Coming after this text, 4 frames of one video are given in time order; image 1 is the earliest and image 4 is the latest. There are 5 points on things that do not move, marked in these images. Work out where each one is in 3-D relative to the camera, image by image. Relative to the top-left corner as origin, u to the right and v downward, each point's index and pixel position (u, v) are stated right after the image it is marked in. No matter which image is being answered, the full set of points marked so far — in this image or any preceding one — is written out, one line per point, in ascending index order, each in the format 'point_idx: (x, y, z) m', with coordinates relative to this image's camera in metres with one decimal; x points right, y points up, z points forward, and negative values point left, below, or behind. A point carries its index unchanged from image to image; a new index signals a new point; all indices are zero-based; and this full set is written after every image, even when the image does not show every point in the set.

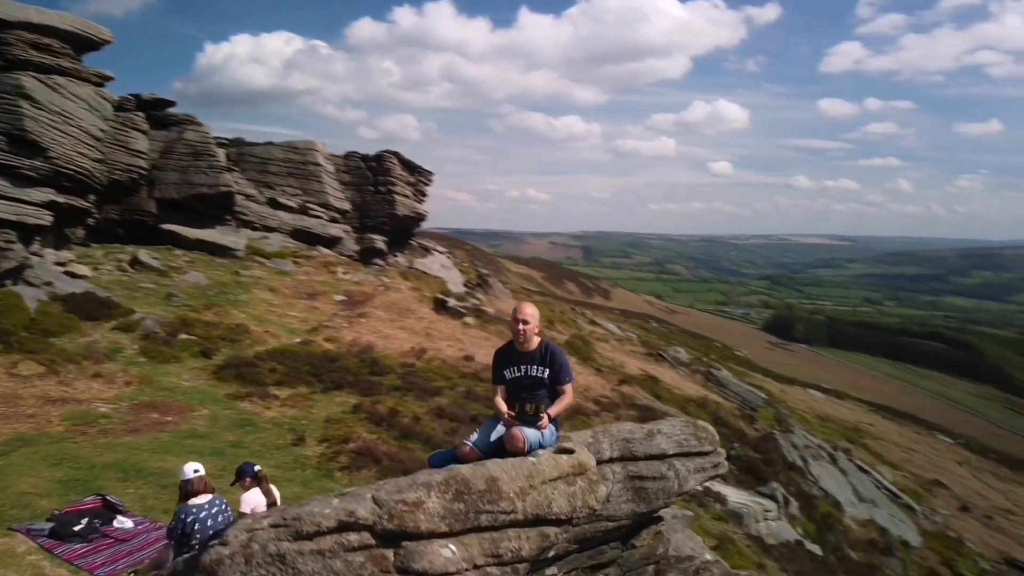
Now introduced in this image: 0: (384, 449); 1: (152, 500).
0: (-1.7, -2.3, +11.1) m
1: (-3.7, -2.2, +8.3) m
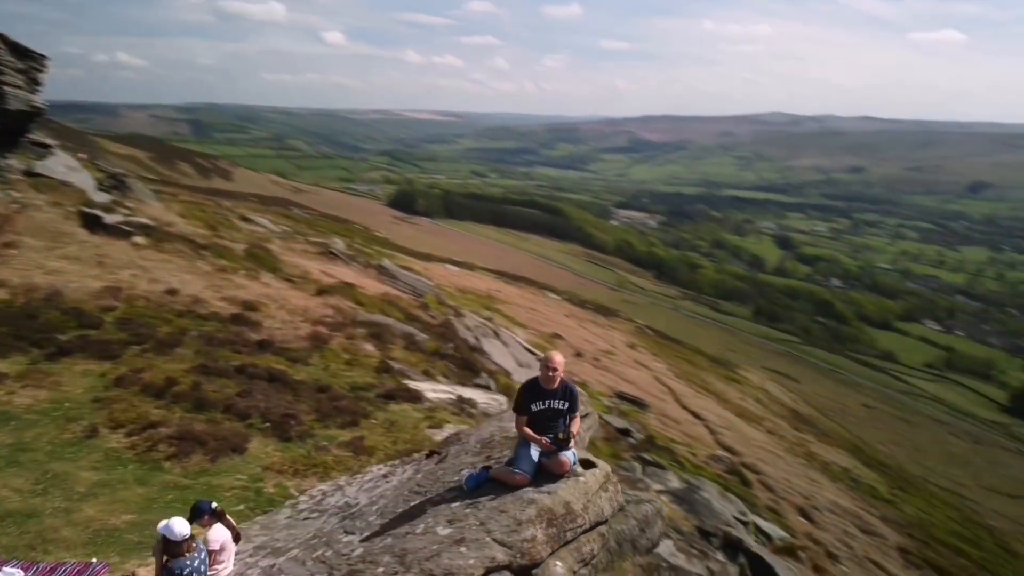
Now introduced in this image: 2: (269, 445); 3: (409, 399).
0: (-4.3, -1.9, +11.0) m
1: (-4.8, -2.4, +7.6) m
2: (-3.3, -2.2, +10.9) m
3: (-1.9, -2.1, +14.6) m
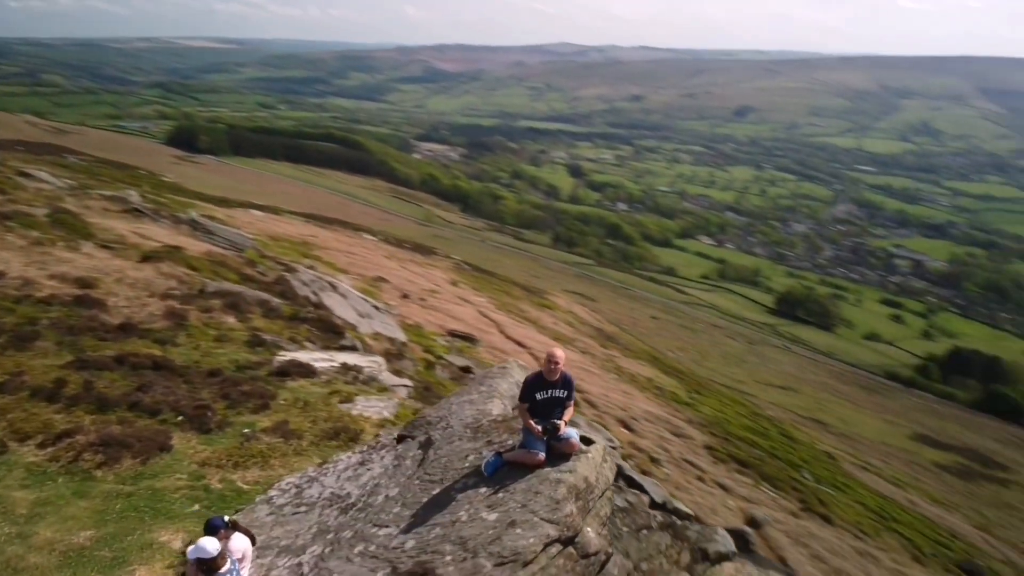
0: (-5.3, -1.9, +10.8) m
1: (-5.0, -2.7, +7.4) m
2: (-4.4, -2.1, +11.0) m
3: (-3.9, -1.6, +14.9) m
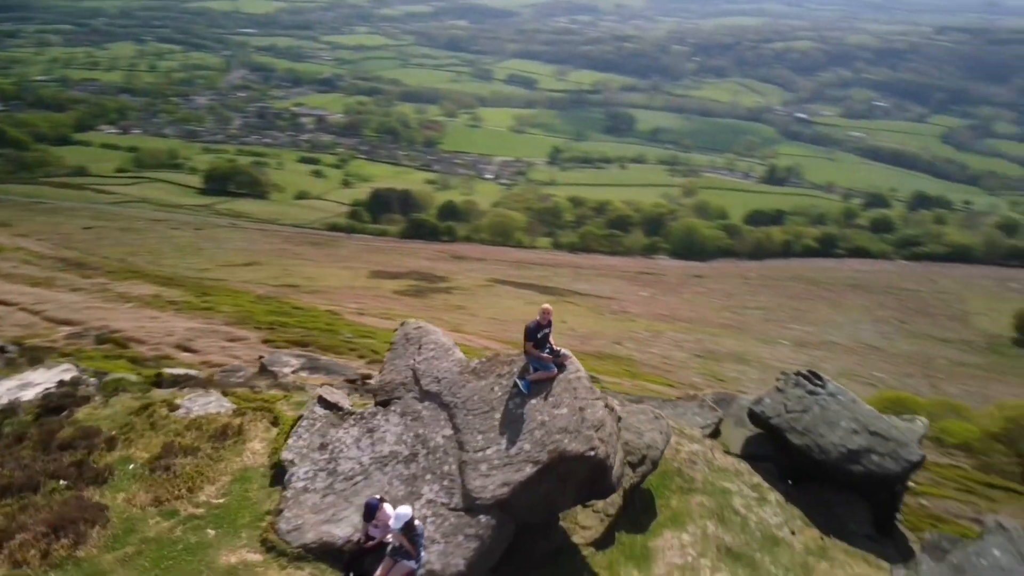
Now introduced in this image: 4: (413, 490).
0: (-6.2, -2.9, +10.5) m
1: (-3.7, -3.8, +8.3) m
2: (-5.6, -2.9, +11.3) m
3: (-7.8, -2.1, +14.5) m
4: (-1.2, -2.5, +9.8) m
